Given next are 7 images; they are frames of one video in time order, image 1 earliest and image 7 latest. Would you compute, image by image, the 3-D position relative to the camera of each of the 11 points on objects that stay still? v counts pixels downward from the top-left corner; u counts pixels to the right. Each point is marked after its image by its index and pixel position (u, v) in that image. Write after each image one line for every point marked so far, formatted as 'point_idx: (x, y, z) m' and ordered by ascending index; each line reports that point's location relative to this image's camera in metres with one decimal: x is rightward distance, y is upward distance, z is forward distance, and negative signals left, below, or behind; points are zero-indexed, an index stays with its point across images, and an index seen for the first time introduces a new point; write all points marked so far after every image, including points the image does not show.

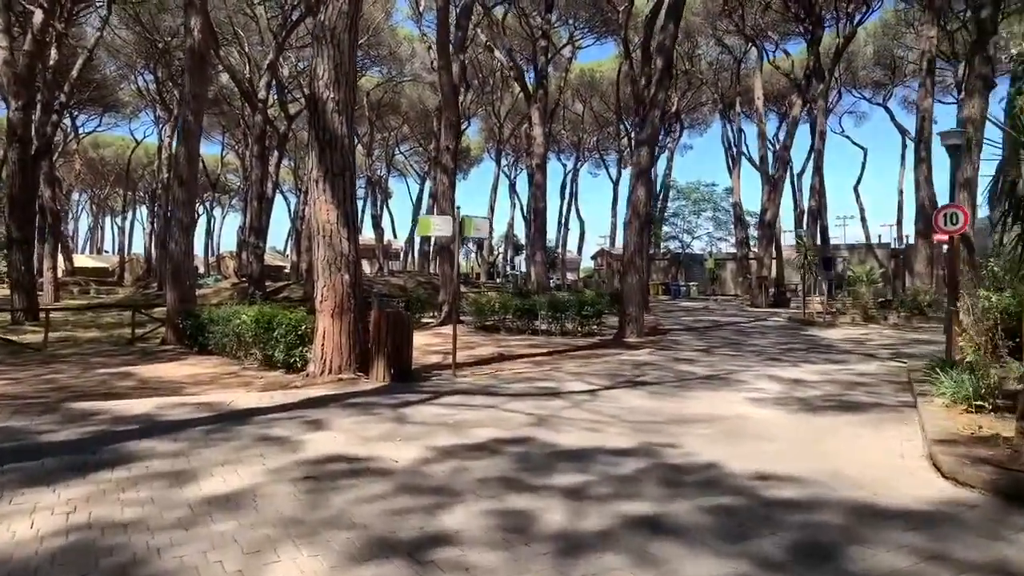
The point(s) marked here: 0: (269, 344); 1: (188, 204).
0: (-3.4, -0.8, +10.3) m
1: (-6.2, +1.6, +14.0) m
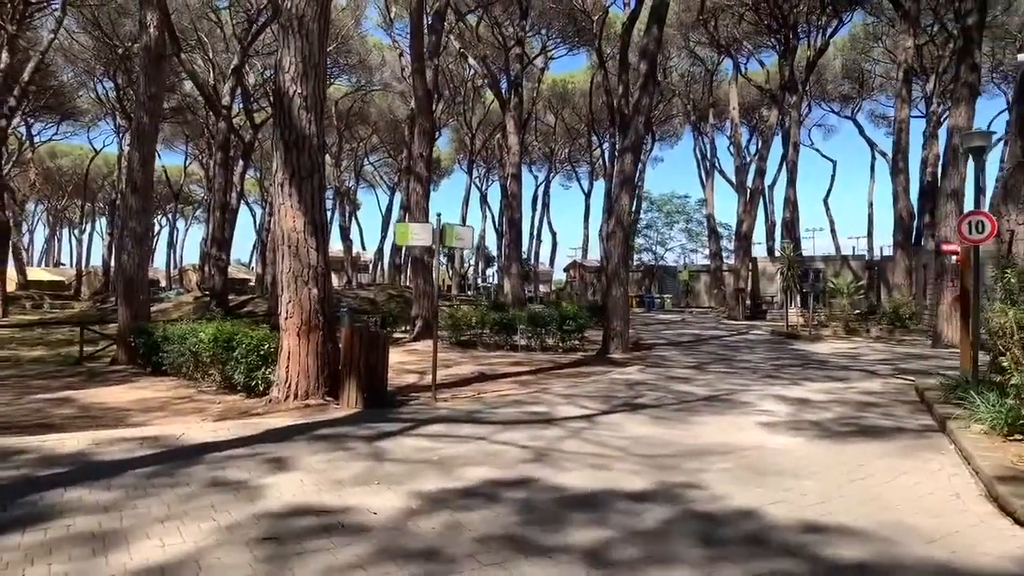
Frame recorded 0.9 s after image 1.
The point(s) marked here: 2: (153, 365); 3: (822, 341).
0: (-3.6, -1.0, +9.4) m
1: (-6.5, +1.3, +13.0) m
2: (-5.7, -1.2, +11.8) m
3: (+7.4, -1.2, +17.5) m
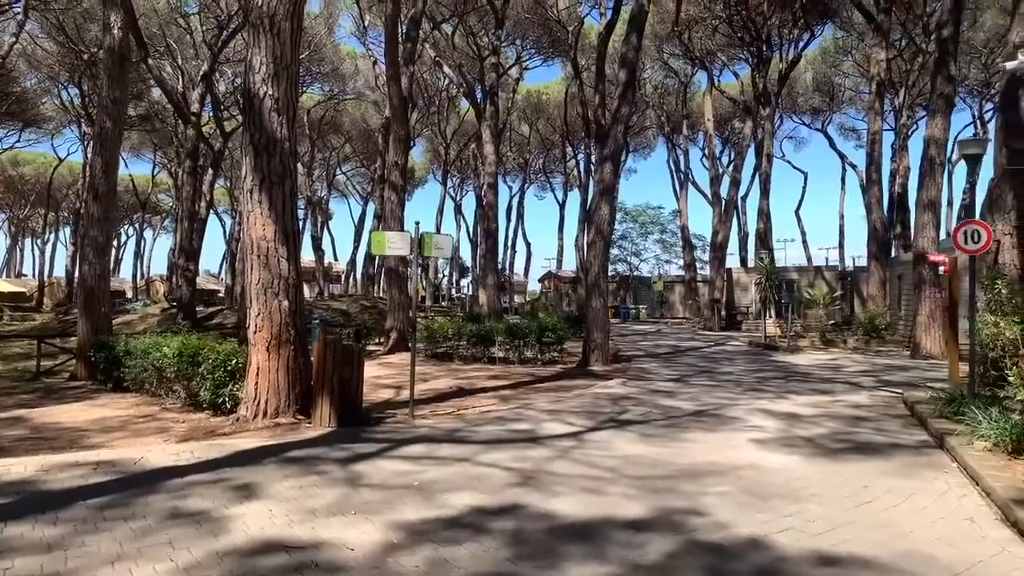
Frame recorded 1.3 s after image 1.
0: (-3.8, -1.1, +8.9) m
1: (-6.9, +1.1, +12.5) m
2: (-6.0, -1.4, +11.2) m
3: (+6.8, -1.5, +17.4) m
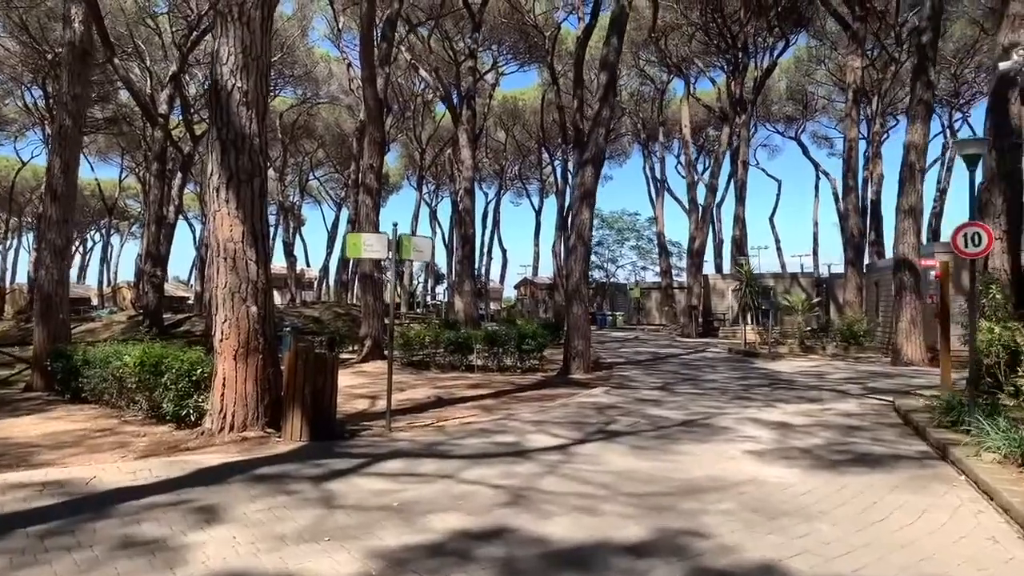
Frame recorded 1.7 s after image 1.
0: (-4.0, -1.2, +8.4) m
1: (-7.2, +1.0, +11.9) m
2: (-6.3, -1.5, +10.6) m
3: (+6.3, -1.6, +17.2) m
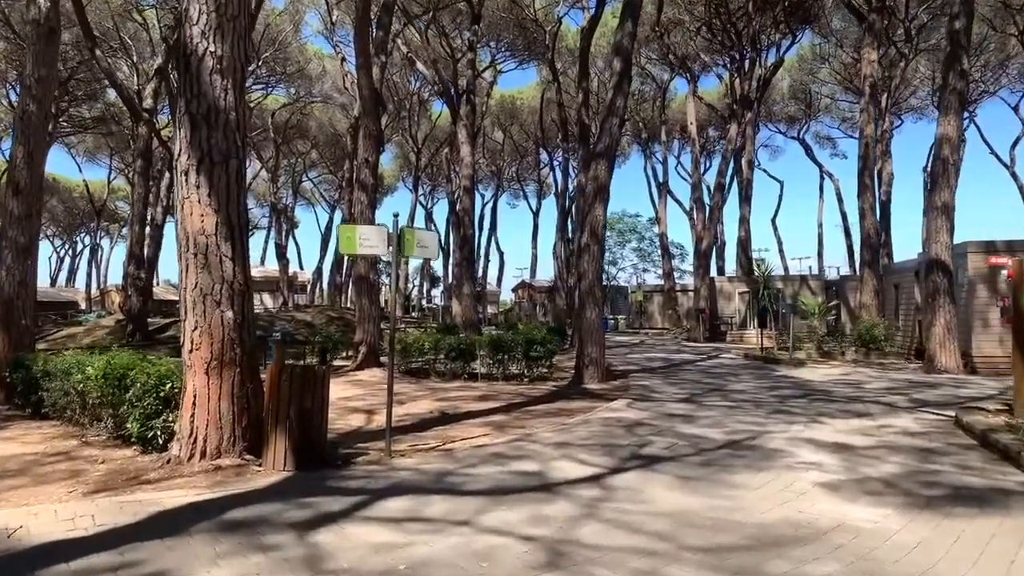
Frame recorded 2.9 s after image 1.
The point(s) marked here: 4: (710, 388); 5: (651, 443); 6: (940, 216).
0: (-3.9, -1.2, +7.3) m
1: (-7.1, +1.0, +10.8) m
2: (-6.2, -1.5, +9.5) m
3: (+6.4, -1.7, +16.2) m
4: (+3.1, -1.6, +11.9) m
5: (+1.3, -1.5, +7.0) m
6: (+8.6, +1.4, +14.8) m
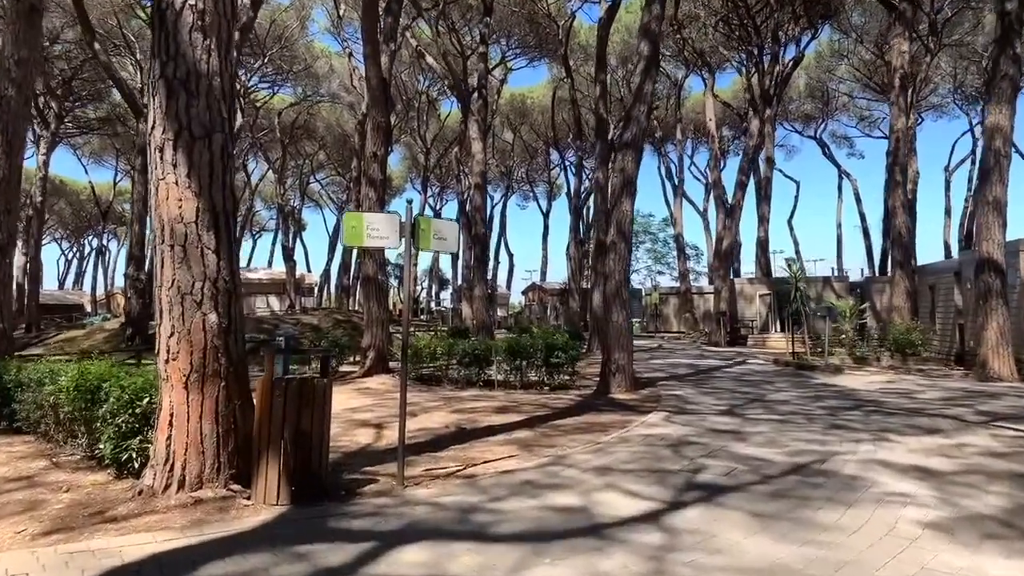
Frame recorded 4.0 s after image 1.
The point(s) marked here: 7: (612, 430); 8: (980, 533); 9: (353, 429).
0: (-3.6, -1.2, +6.4) m
1: (-6.8, +1.0, +9.9) m
2: (-5.9, -1.5, +8.6) m
3: (+6.8, -1.7, +15.2) m
4: (+3.5, -1.6, +10.9) m
5: (+1.6, -1.5, +6.0) m
6: (+8.9, +1.4, +13.7) m
7: (+1.1, -1.5, +7.9) m
8: (+2.8, -1.5, +4.5) m
9: (-1.8, -1.6, +8.4) m
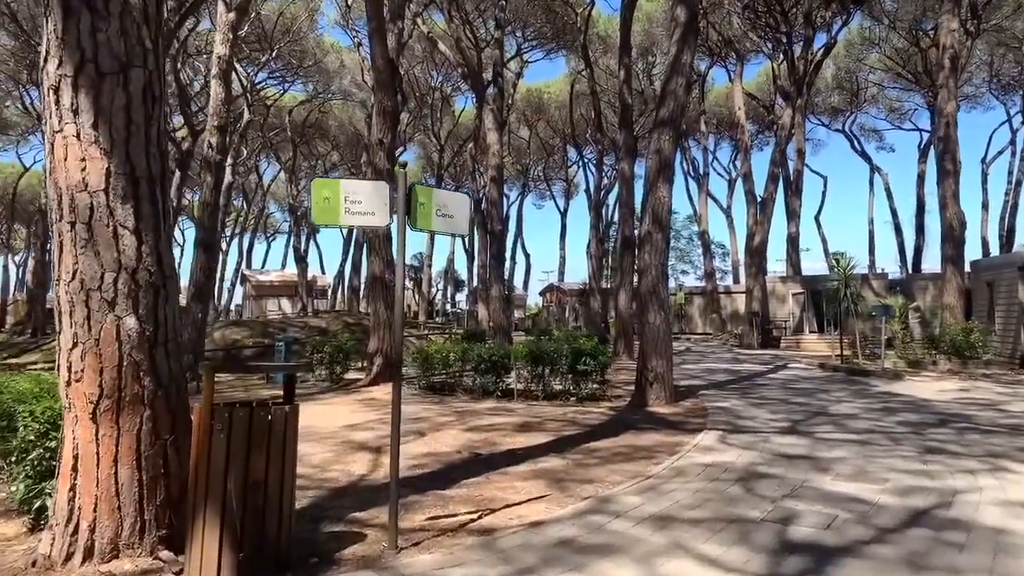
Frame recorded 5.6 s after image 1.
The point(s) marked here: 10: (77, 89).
0: (-3.4, -1.2, +5.0) m
1: (-6.5, +1.0, +8.6) m
2: (-5.6, -1.5, +7.3) m
3: (+7.2, -1.7, +13.6) m
4: (+3.8, -1.6, +9.4) m
5: (+1.8, -1.4, +4.6) m
6: (+9.2, +1.5, +12.1) m
7: (+1.3, -1.5, +6.4) m
8: (+3.0, -1.4, +3.0) m
9: (-1.6, -1.6, +7.0) m
10: (-2.1, +0.9, +3.6) m
